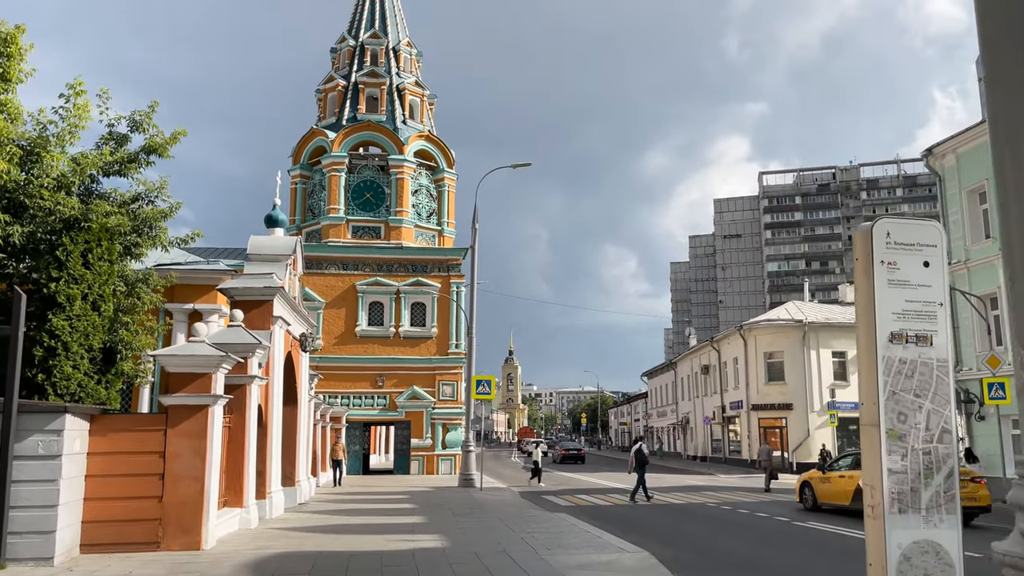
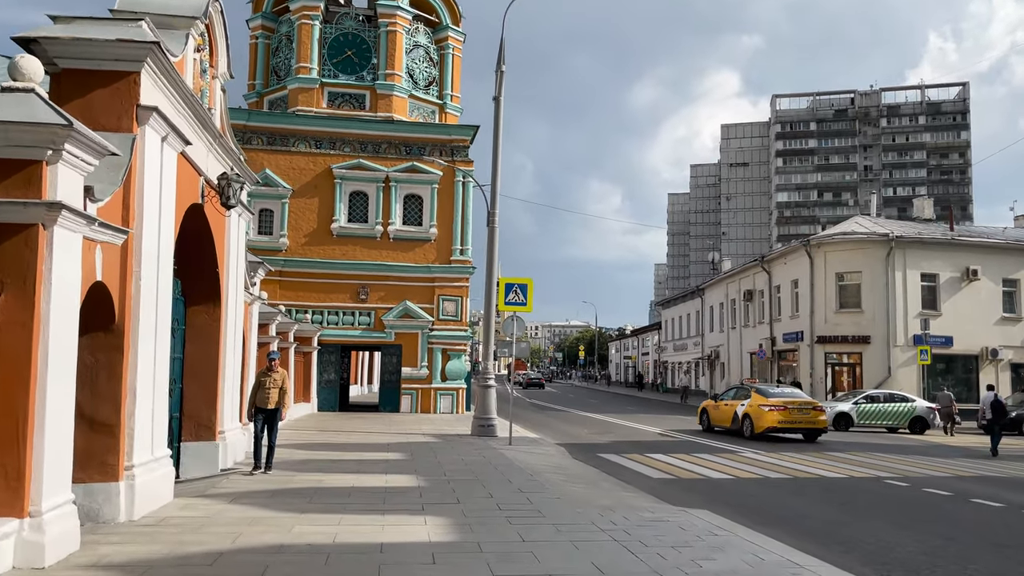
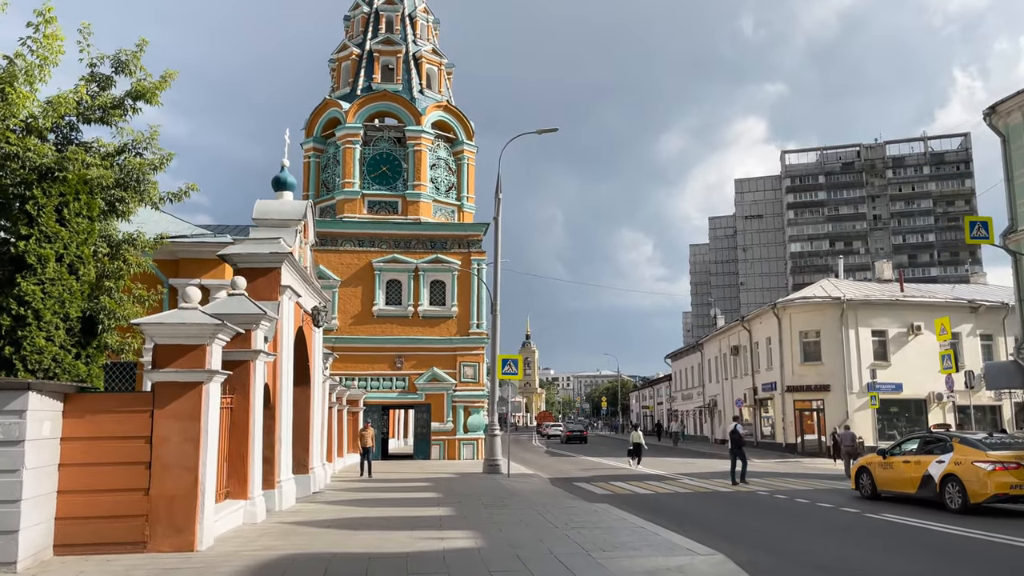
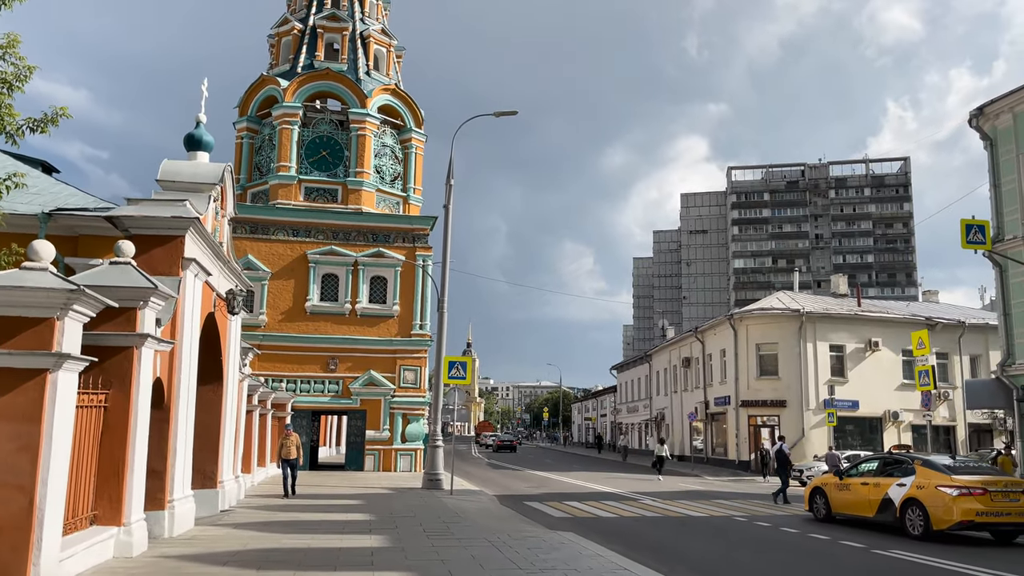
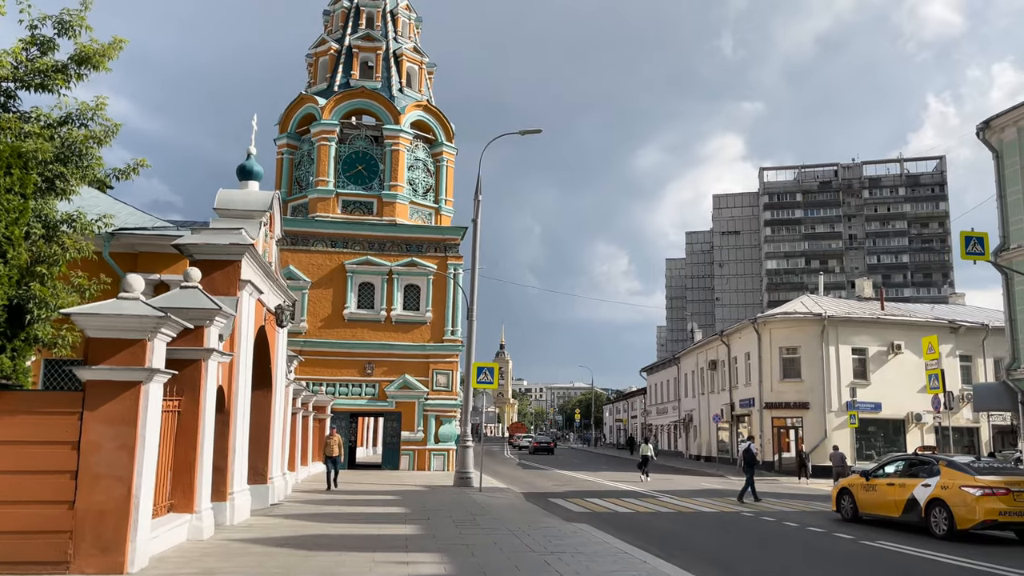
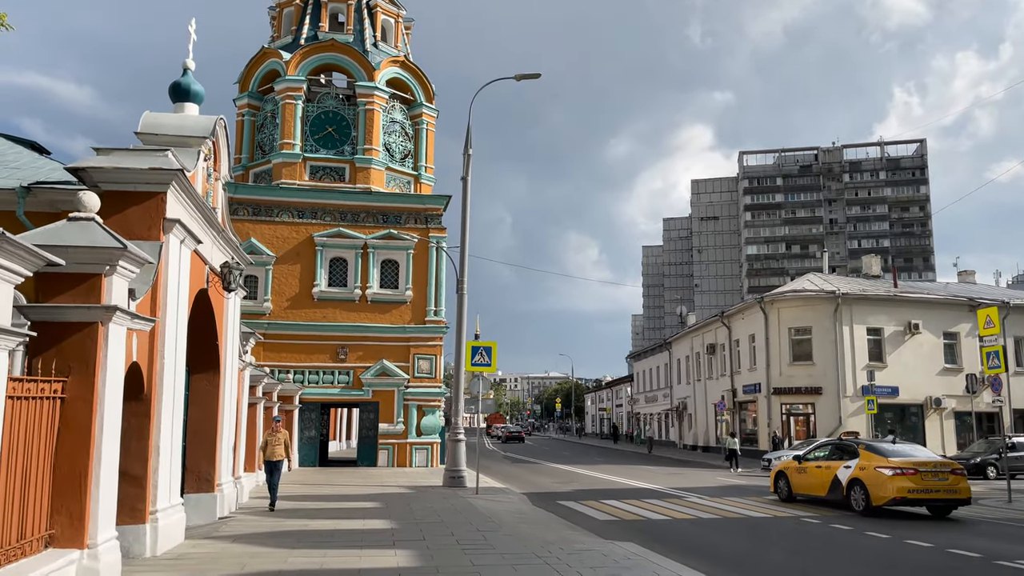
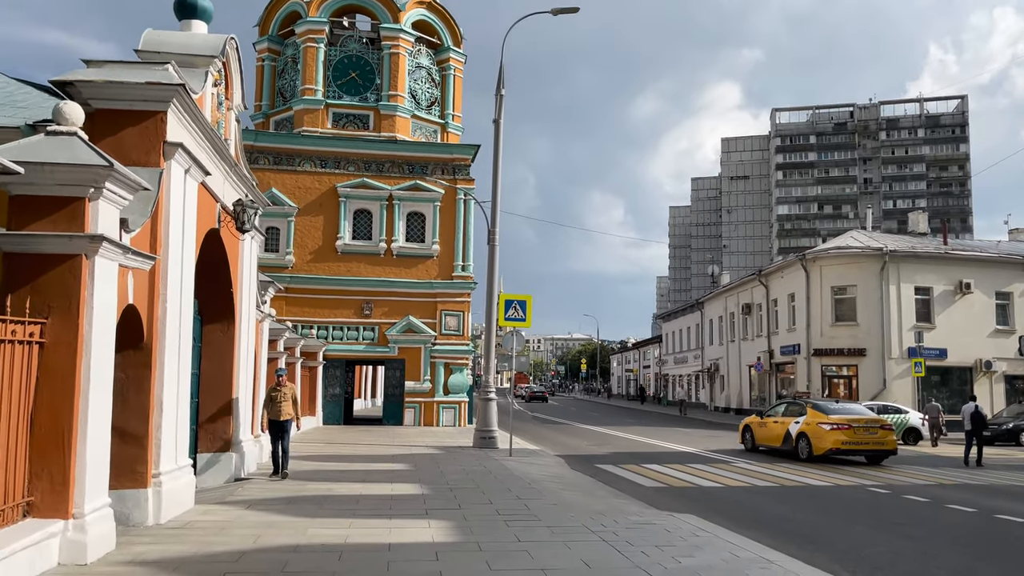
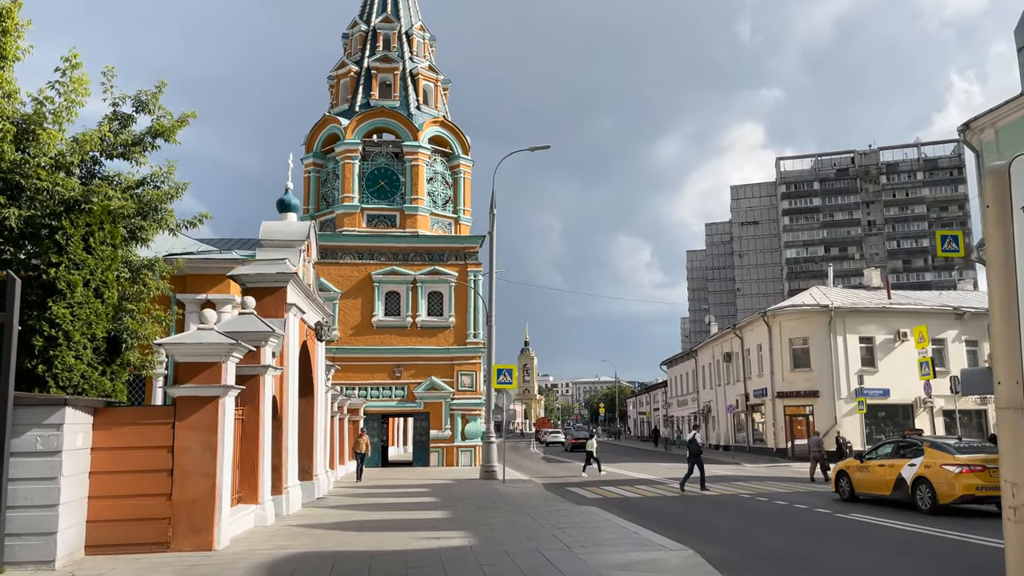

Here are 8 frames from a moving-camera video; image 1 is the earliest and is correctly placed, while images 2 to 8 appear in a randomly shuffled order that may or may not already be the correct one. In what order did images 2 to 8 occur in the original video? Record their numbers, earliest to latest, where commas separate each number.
8, 3, 5, 4, 6, 7, 2
